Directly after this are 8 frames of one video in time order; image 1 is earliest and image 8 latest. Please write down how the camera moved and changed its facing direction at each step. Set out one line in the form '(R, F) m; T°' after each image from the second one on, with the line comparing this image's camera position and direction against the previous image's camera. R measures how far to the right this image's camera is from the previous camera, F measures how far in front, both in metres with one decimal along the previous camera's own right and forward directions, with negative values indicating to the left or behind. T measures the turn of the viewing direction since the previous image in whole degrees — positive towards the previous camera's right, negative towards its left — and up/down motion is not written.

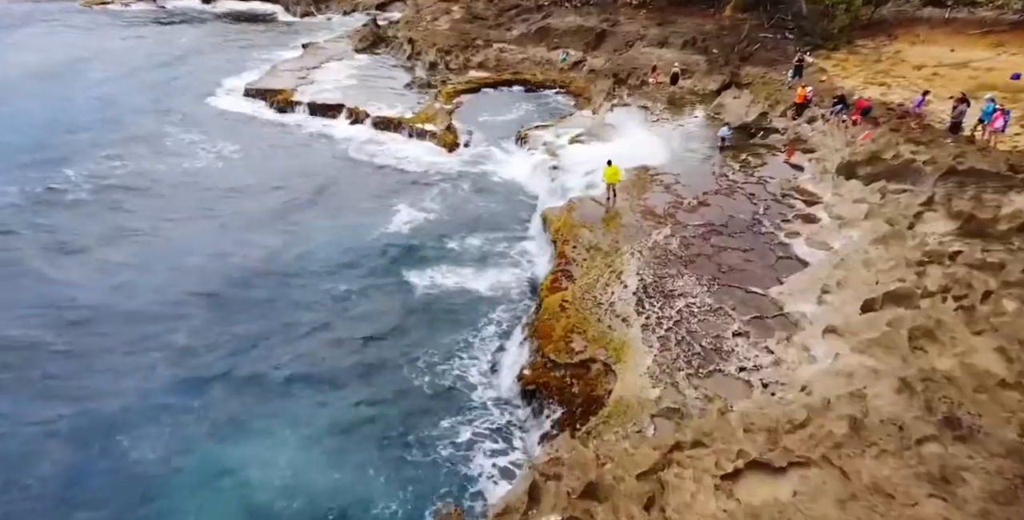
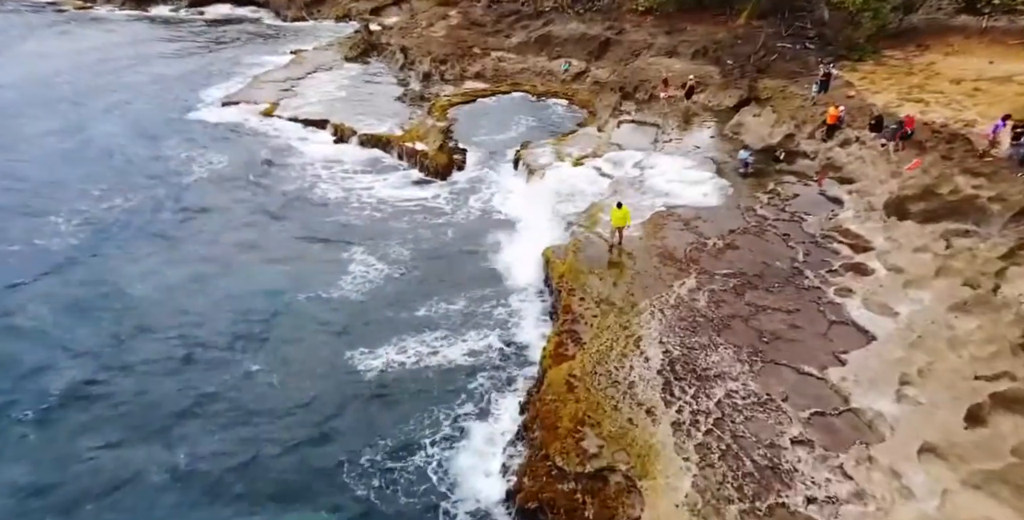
(0.0, +2.4) m; 0°
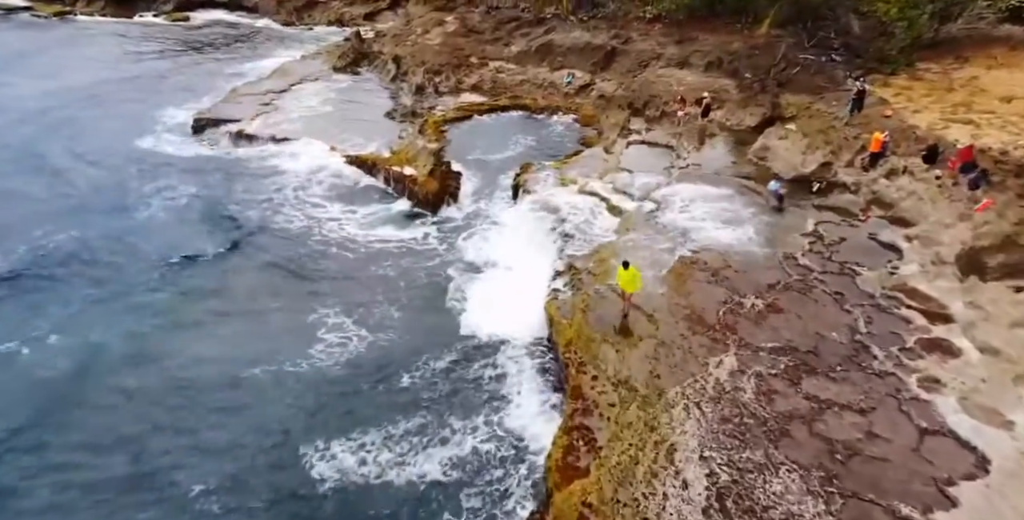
(0.0, +2.6) m; 0°
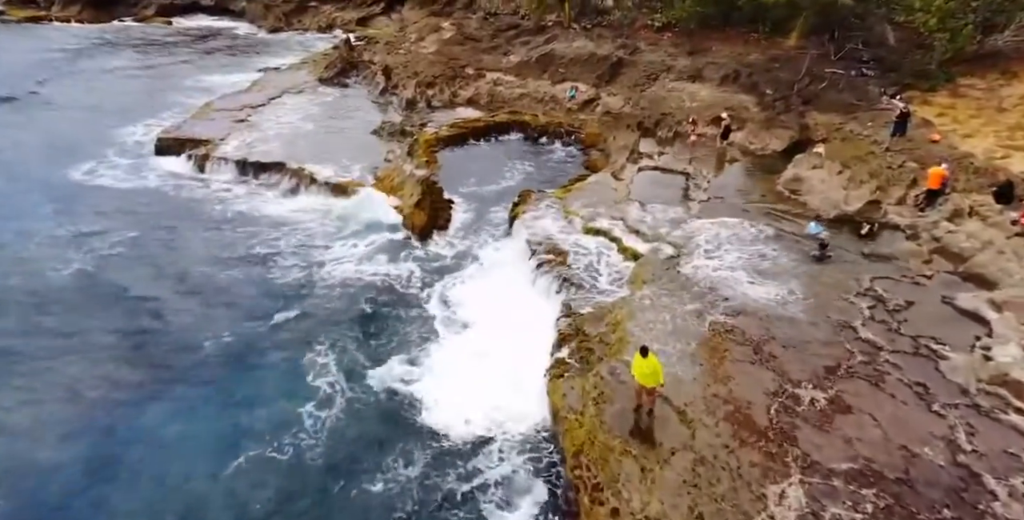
(+0.1, +2.7) m; 0°
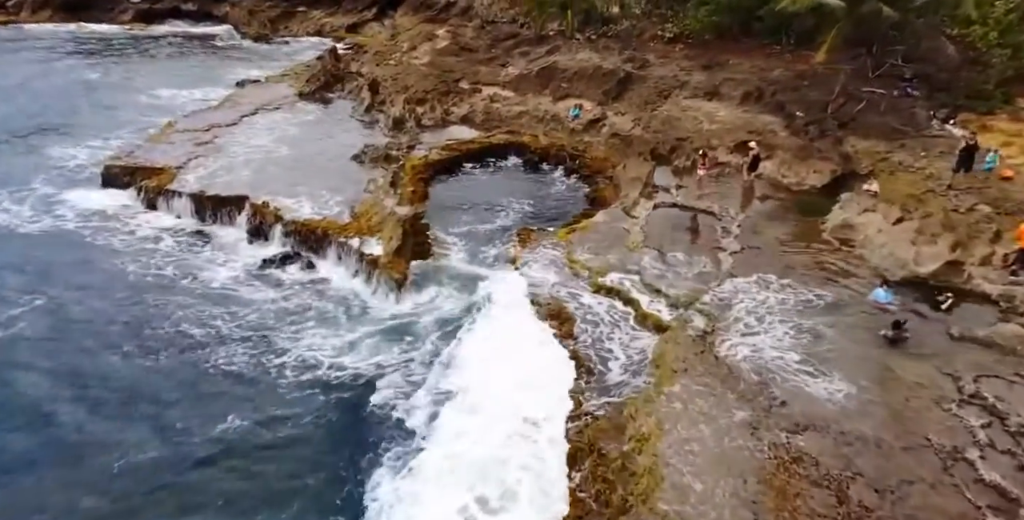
(+0.1, +3.2) m; 0°
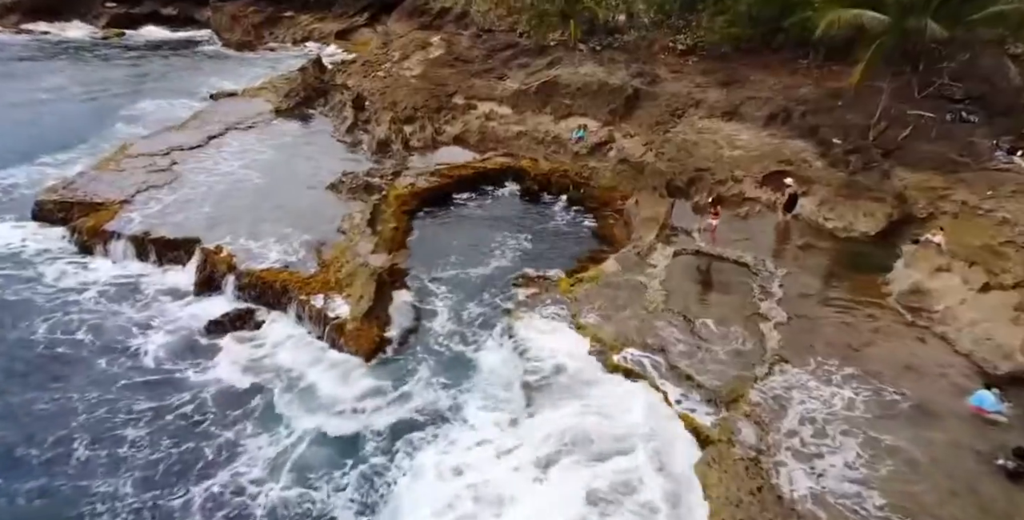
(+0.1, +3.0) m; 0°
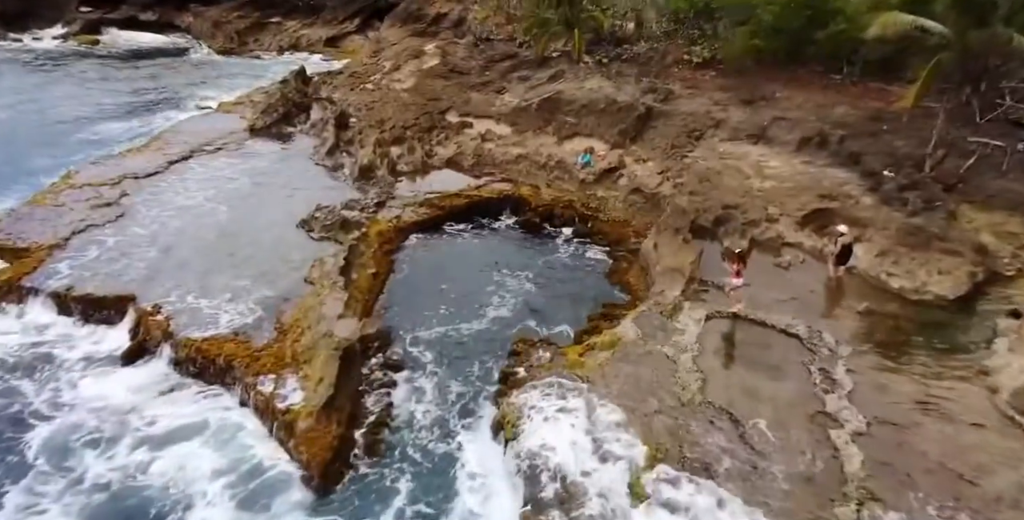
(0.0, +3.0) m; 0°
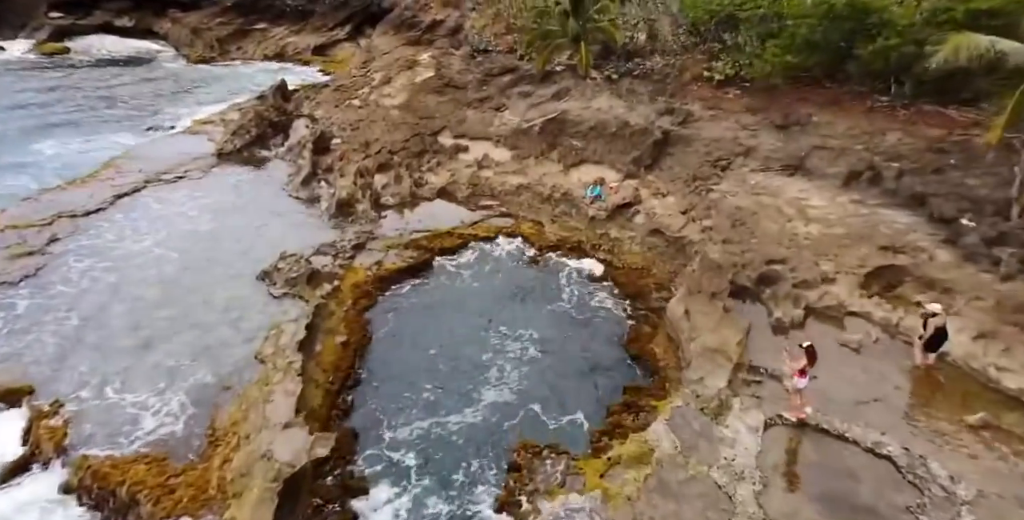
(0.0, +3.3) m; 0°
